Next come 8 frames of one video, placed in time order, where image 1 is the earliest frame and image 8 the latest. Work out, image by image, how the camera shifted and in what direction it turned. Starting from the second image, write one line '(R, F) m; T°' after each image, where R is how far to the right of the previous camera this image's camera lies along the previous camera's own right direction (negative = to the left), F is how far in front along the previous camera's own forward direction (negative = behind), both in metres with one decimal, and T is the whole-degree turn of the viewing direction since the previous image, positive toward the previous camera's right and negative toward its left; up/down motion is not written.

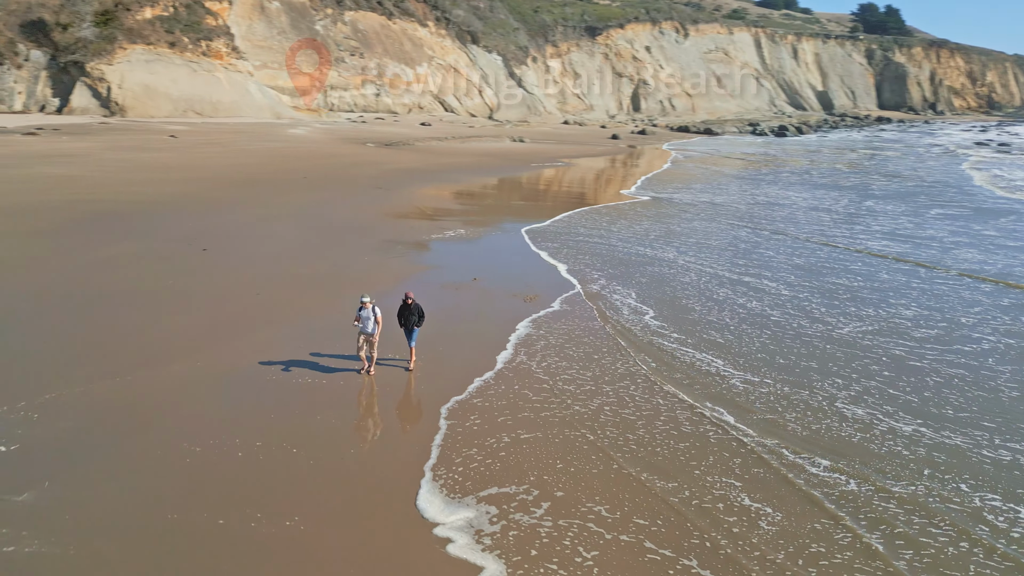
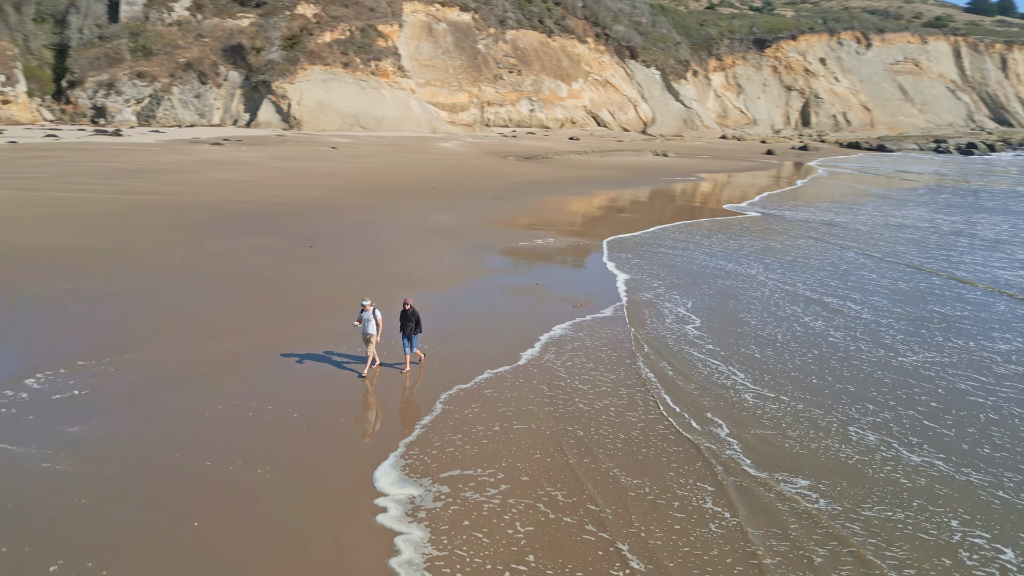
(+1.3, -0.2) m; -13°
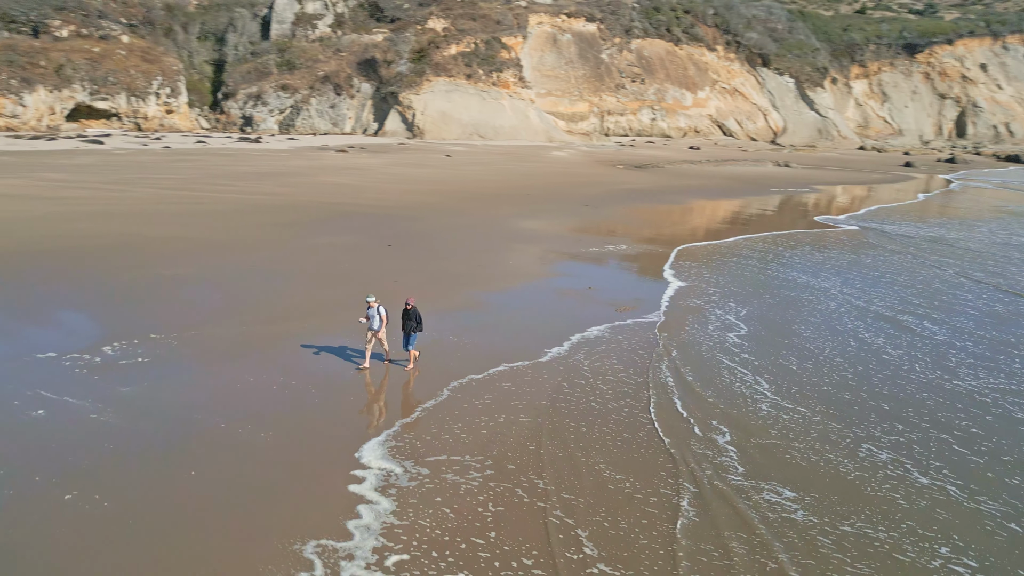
(+1.0, -0.2) m; -11°
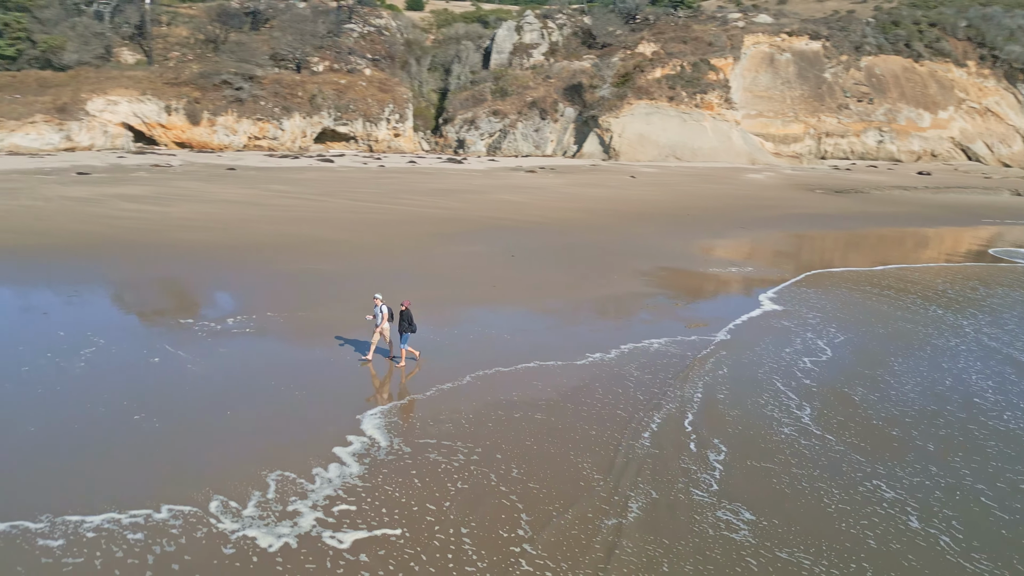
(+1.7, -0.1) m; -18°
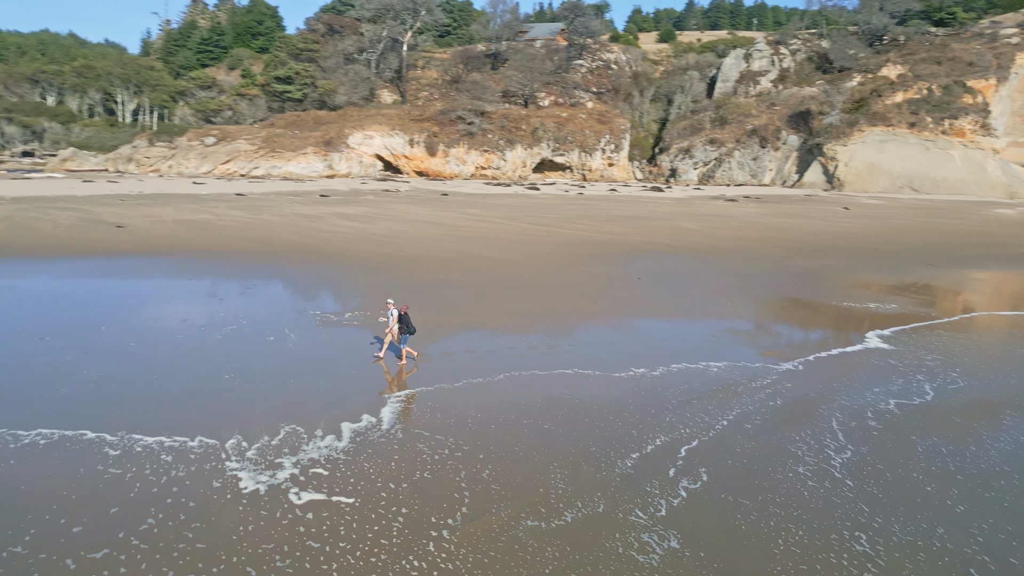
(+1.9, +0.1) m; -20°
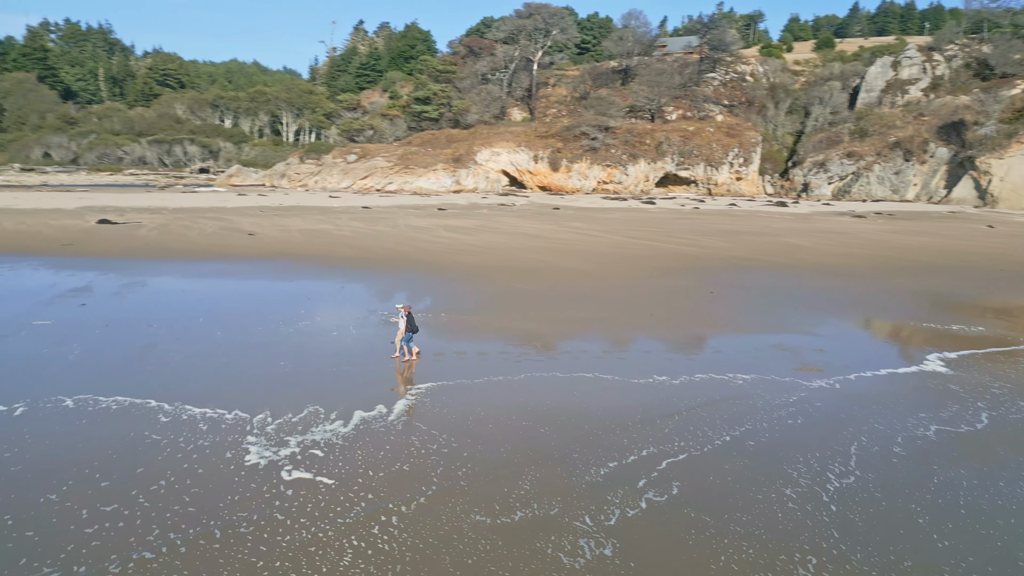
(+1.2, 0.0) m; -11°
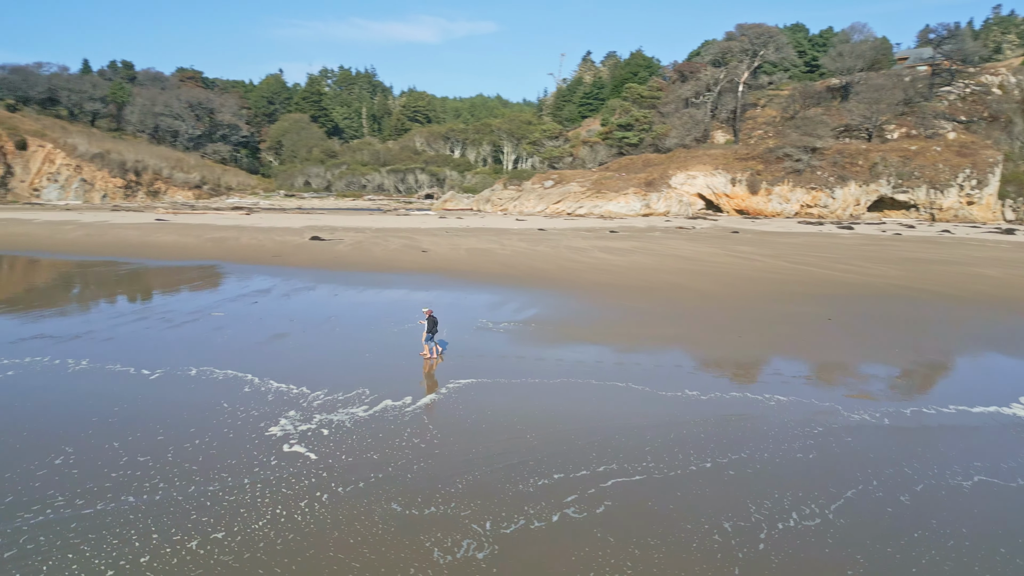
(+1.9, +0.2) m; -18°
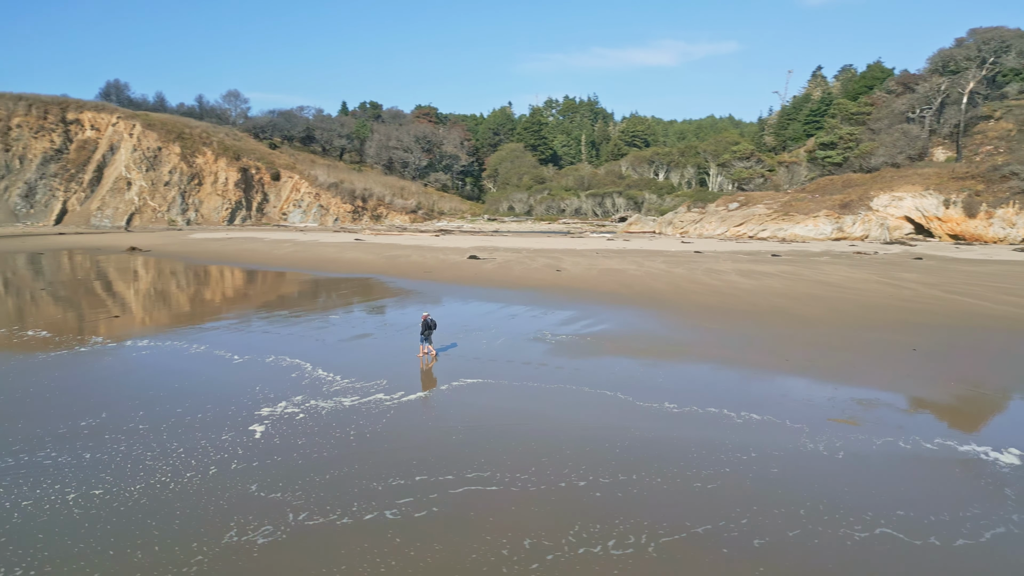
(+2.4, +0.4) m; -18°
